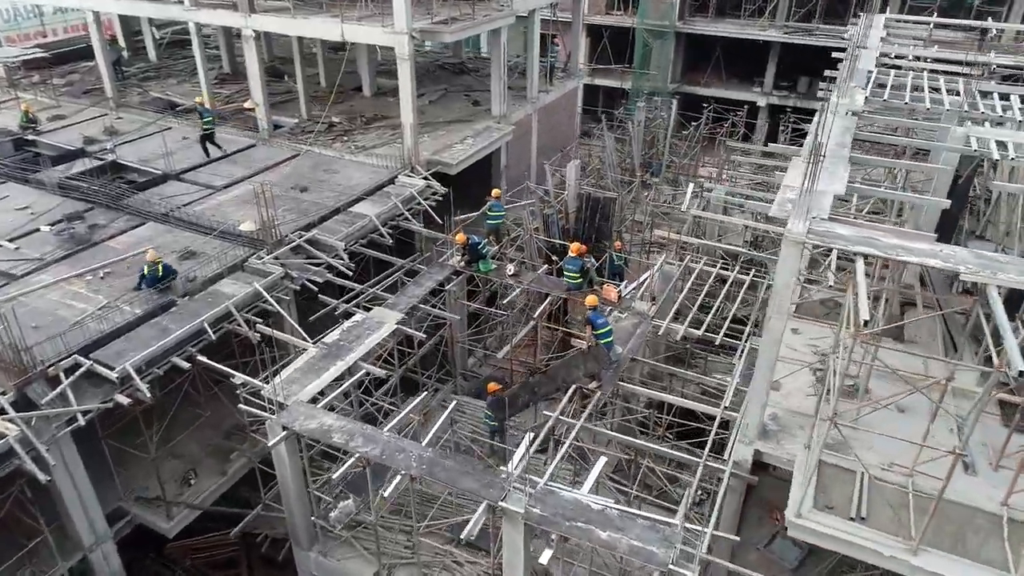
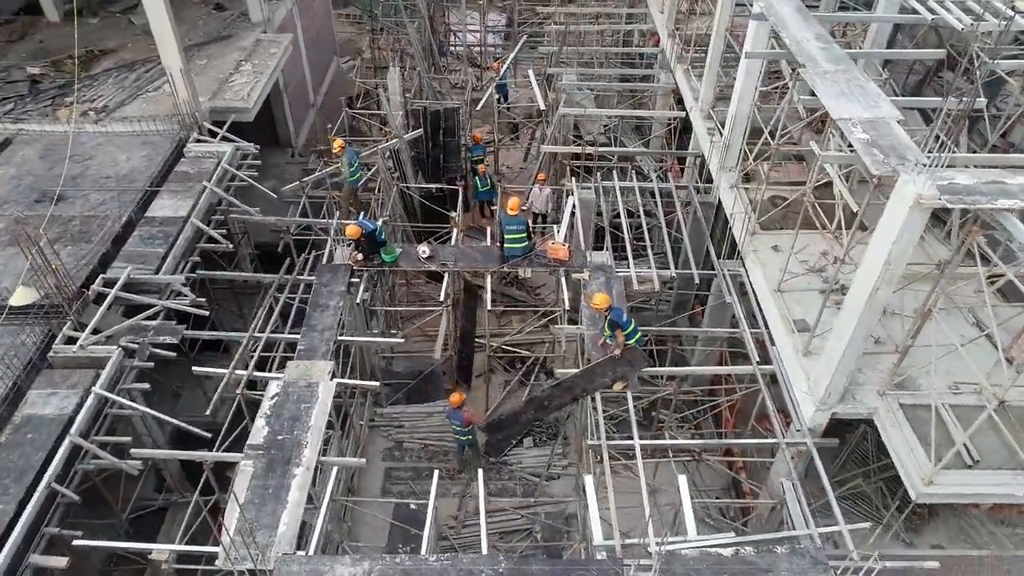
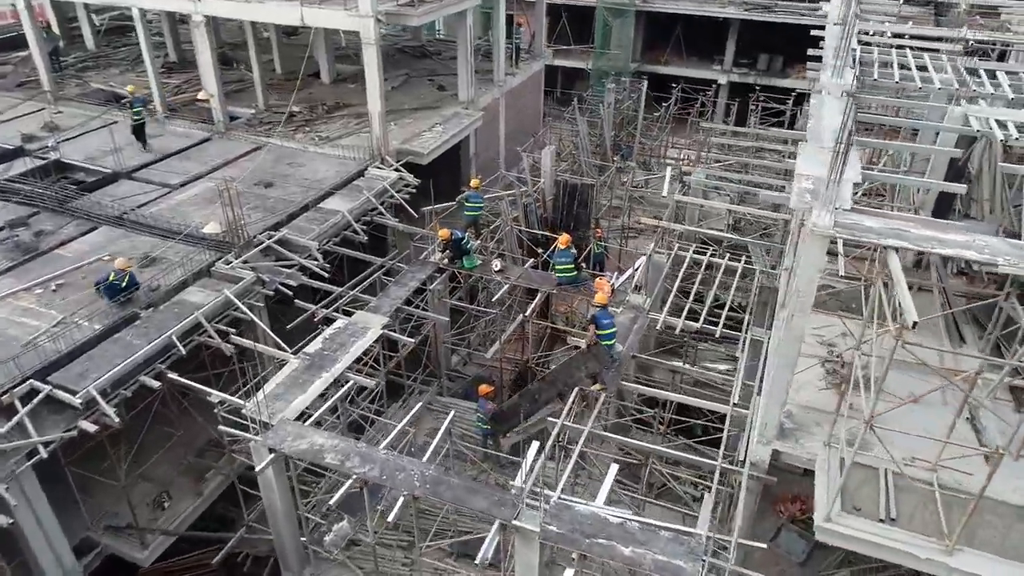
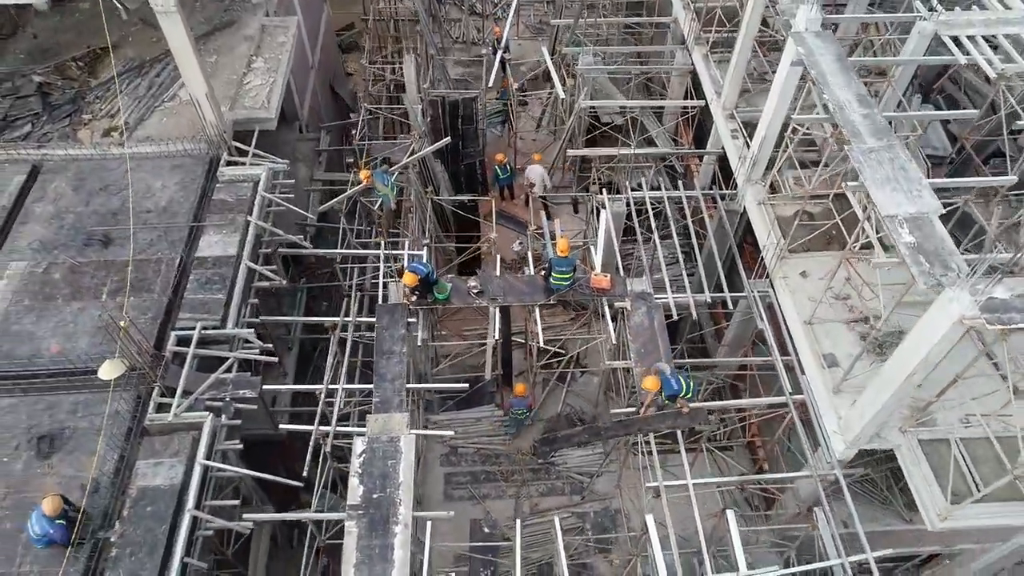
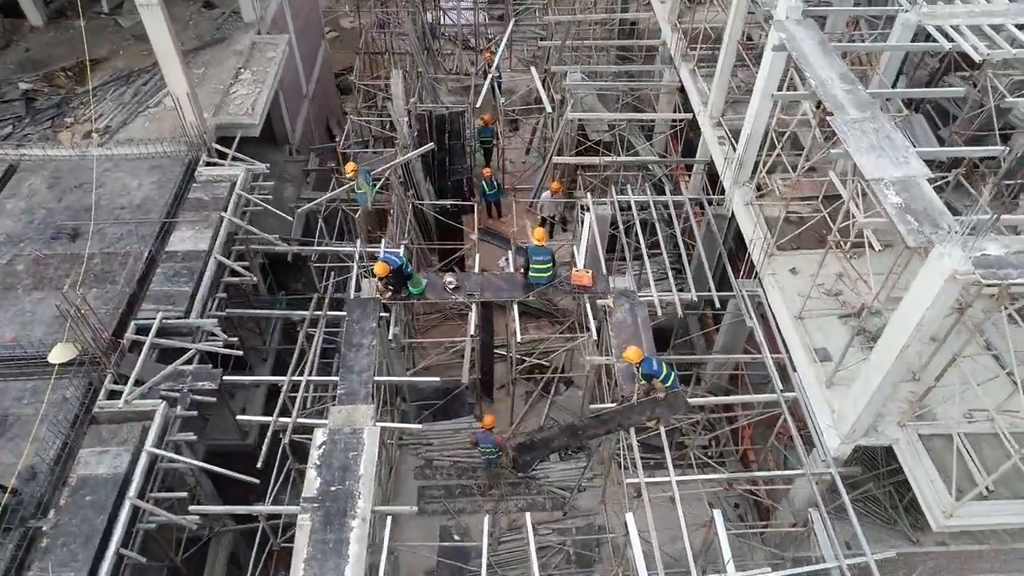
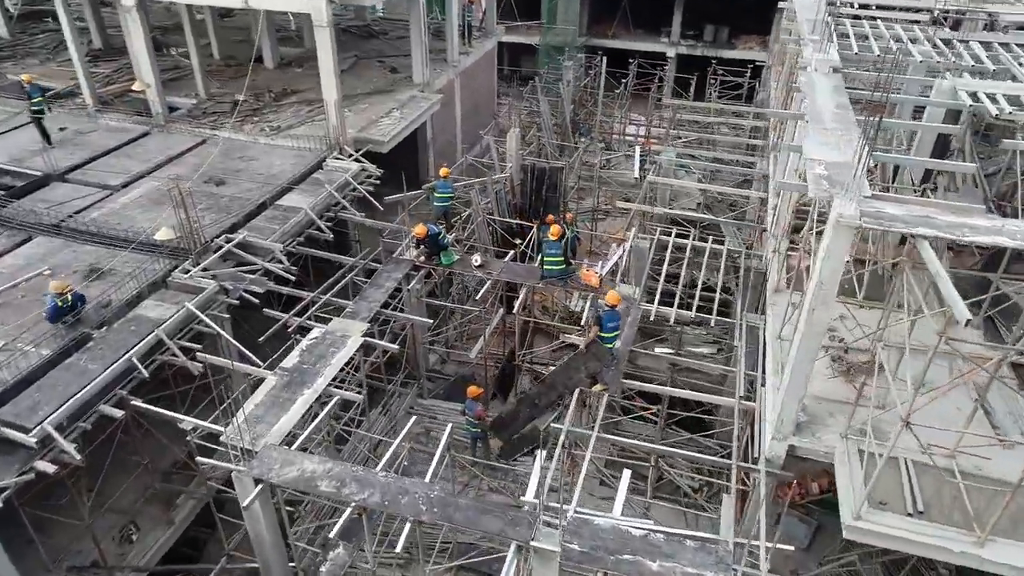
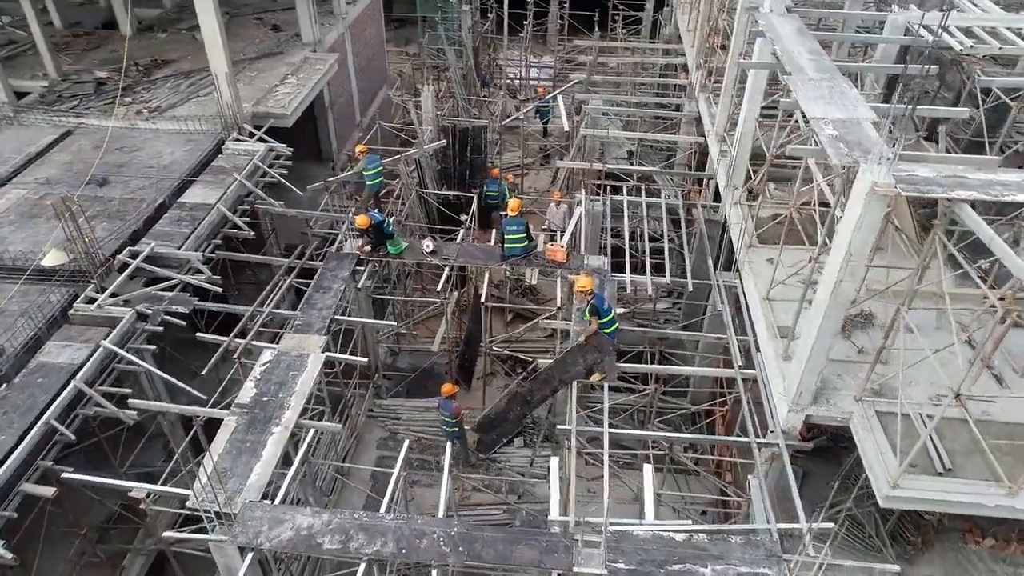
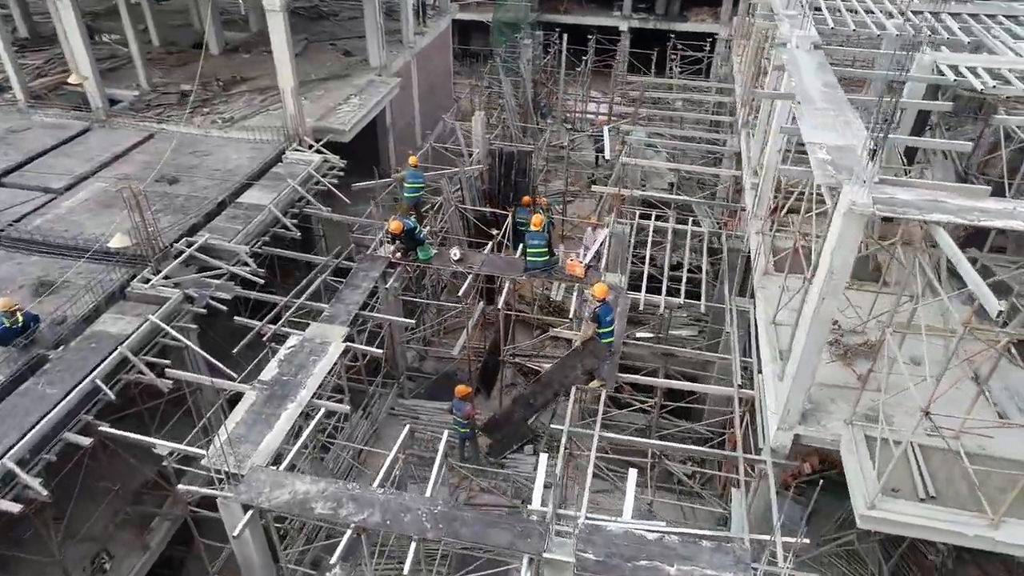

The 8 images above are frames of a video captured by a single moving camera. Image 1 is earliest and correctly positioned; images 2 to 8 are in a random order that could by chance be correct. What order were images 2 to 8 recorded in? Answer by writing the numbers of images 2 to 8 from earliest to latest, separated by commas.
3, 6, 8, 7, 2, 5, 4
